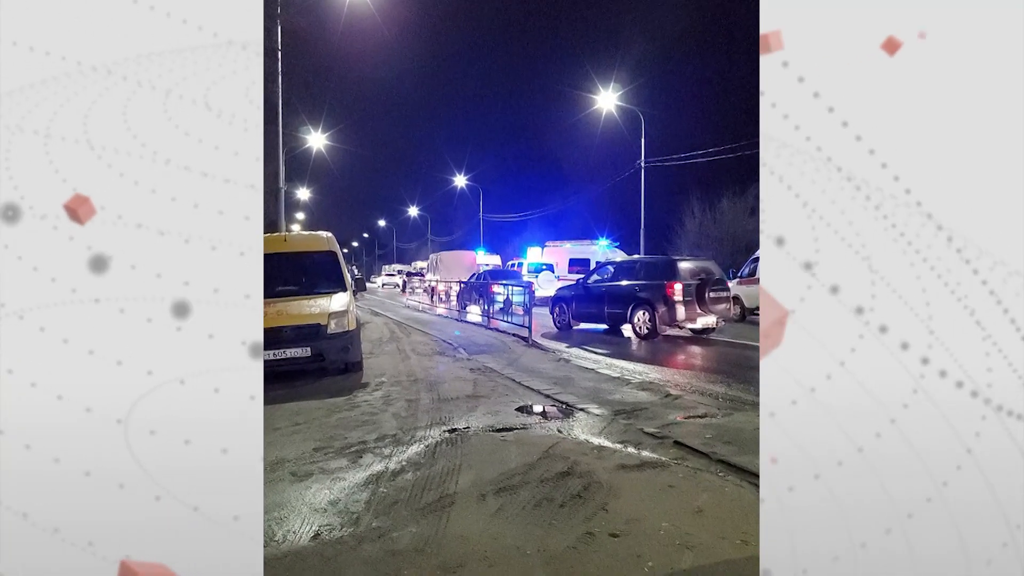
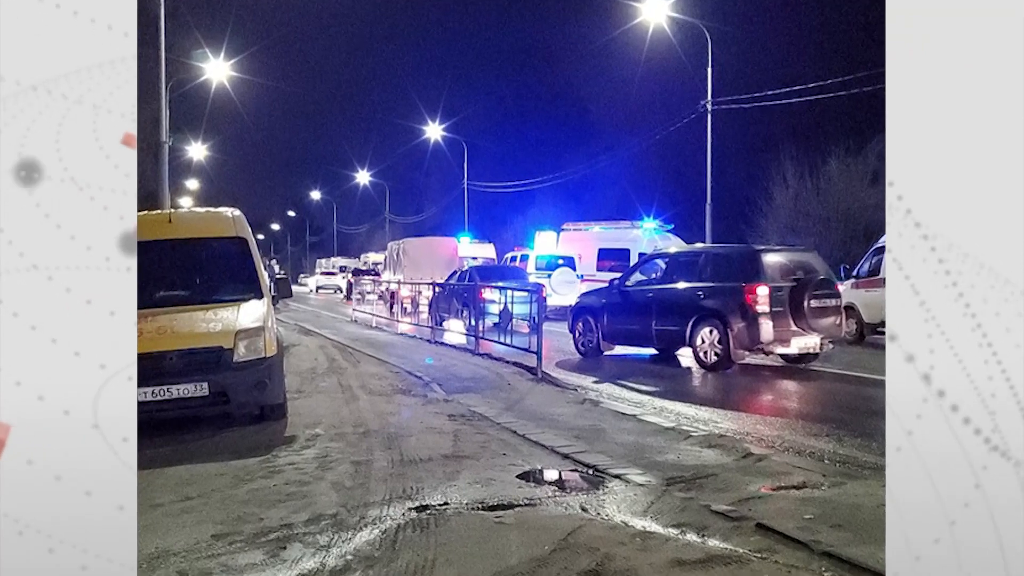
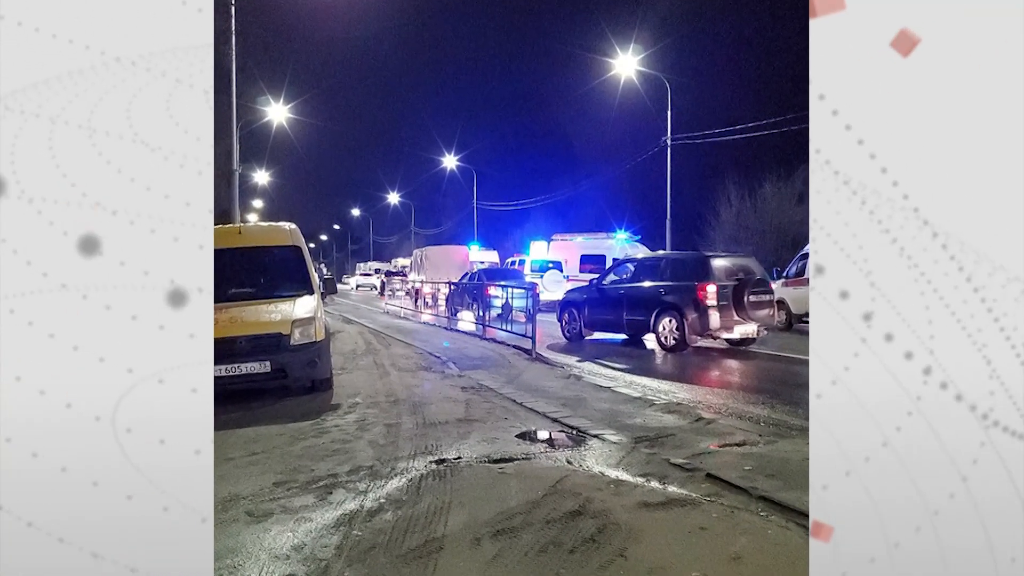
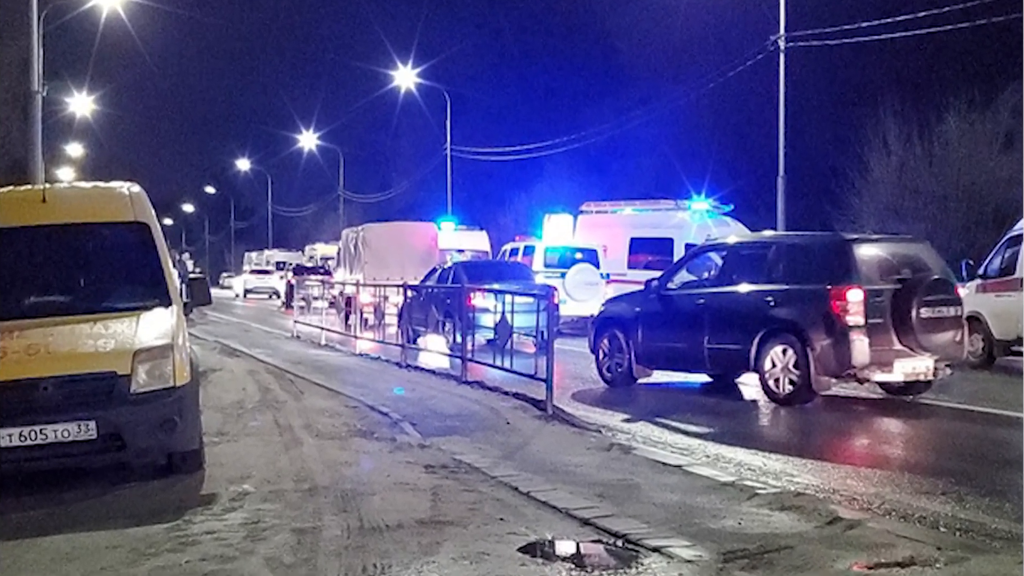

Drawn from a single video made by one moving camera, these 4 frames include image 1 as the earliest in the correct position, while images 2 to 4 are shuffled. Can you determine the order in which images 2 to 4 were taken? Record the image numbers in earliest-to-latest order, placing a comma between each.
3, 2, 4
